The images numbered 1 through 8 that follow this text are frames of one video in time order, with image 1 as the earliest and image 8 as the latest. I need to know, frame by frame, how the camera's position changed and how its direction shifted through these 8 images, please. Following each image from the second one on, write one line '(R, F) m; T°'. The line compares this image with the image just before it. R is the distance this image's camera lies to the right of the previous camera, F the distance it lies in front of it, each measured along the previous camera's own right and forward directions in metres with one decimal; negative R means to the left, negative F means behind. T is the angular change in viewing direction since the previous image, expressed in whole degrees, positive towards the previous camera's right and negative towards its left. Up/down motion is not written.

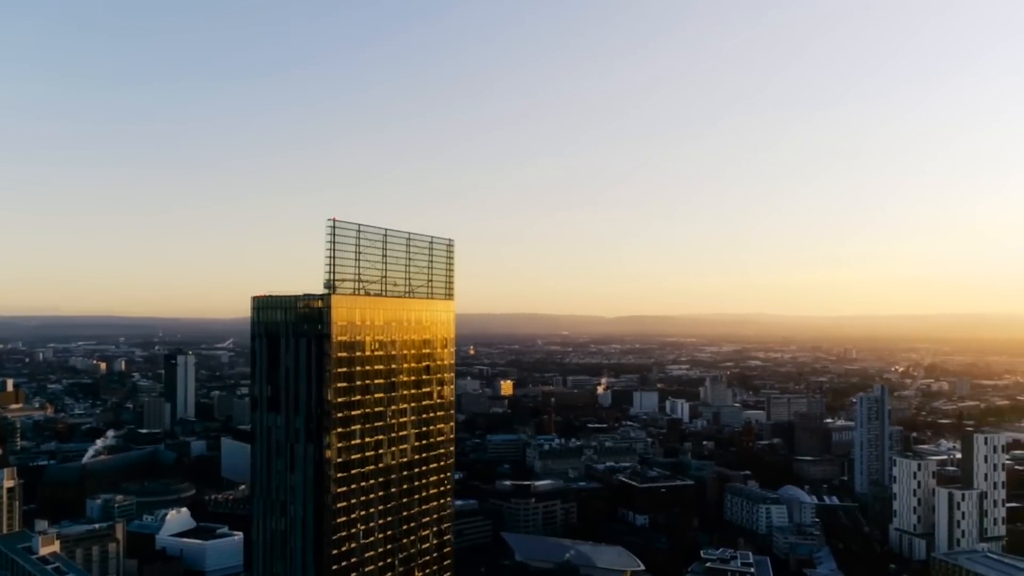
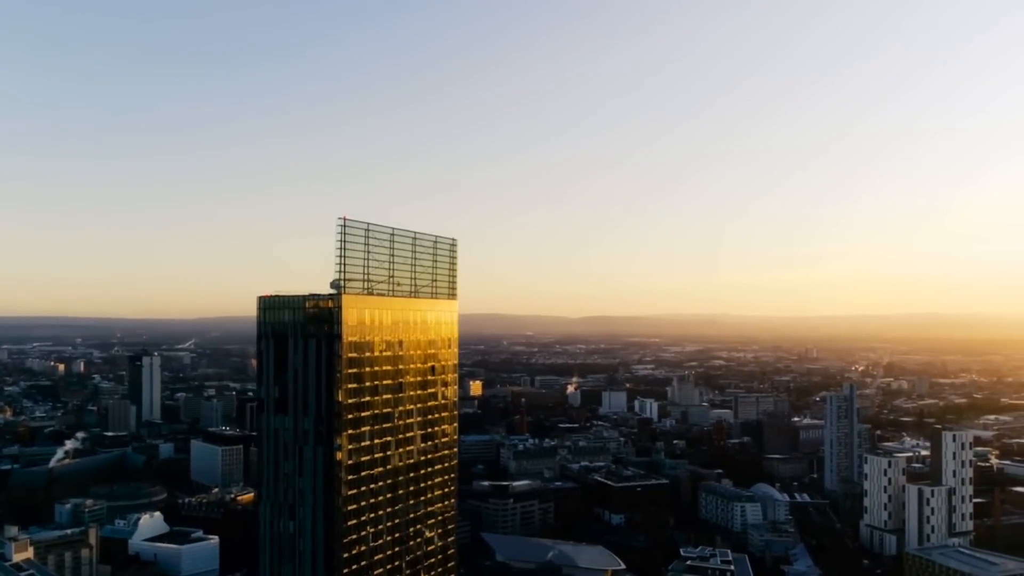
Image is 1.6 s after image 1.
(-1.0, +0.1) m; +3°
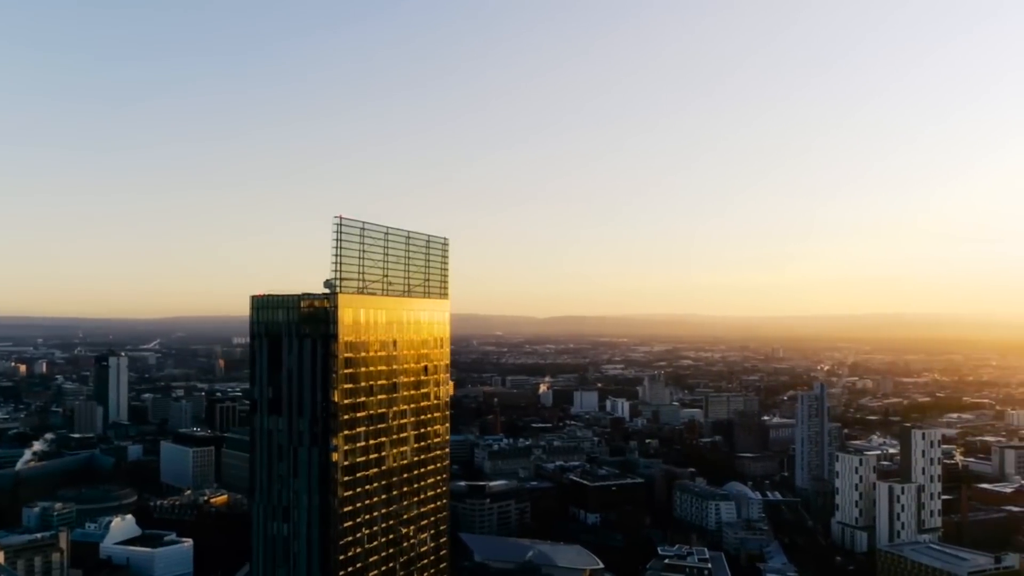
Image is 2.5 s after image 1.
(-0.6, 0.0) m; +2°
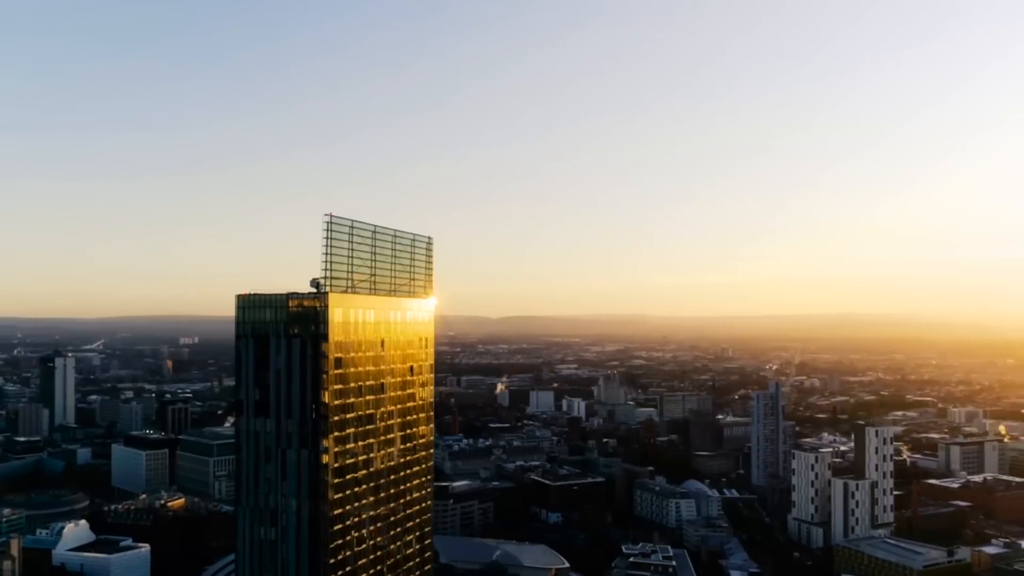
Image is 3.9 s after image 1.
(-0.8, +0.1) m; +4°
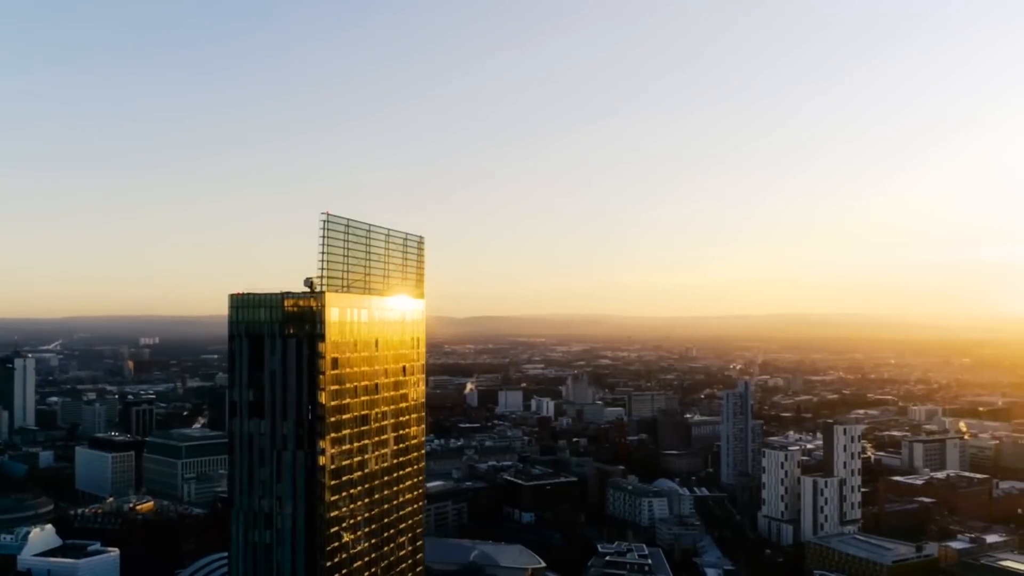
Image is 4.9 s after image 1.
(-0.7, +0.1) m; +3°
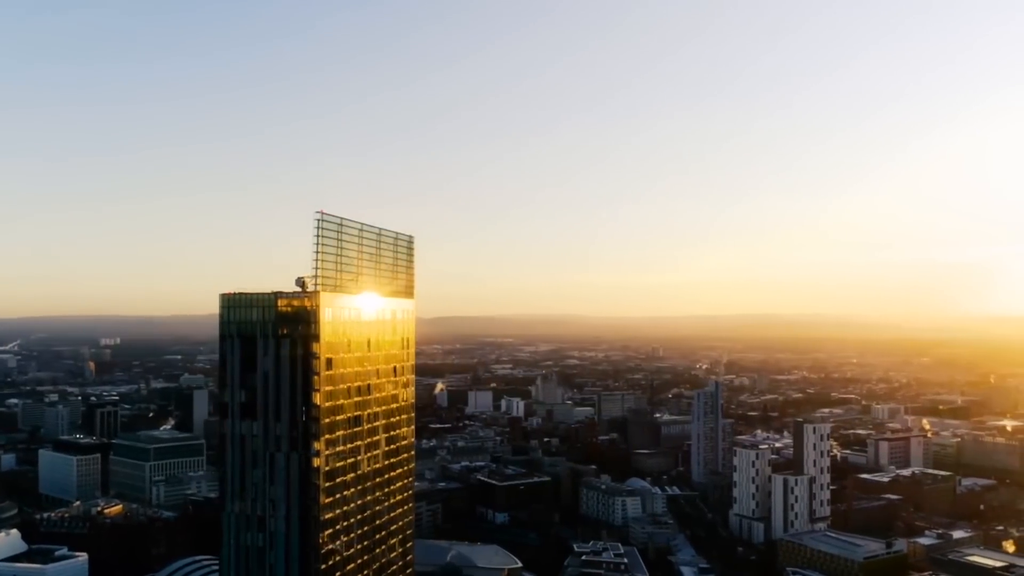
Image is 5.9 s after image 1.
(-0.6, +0.1) m; +2°
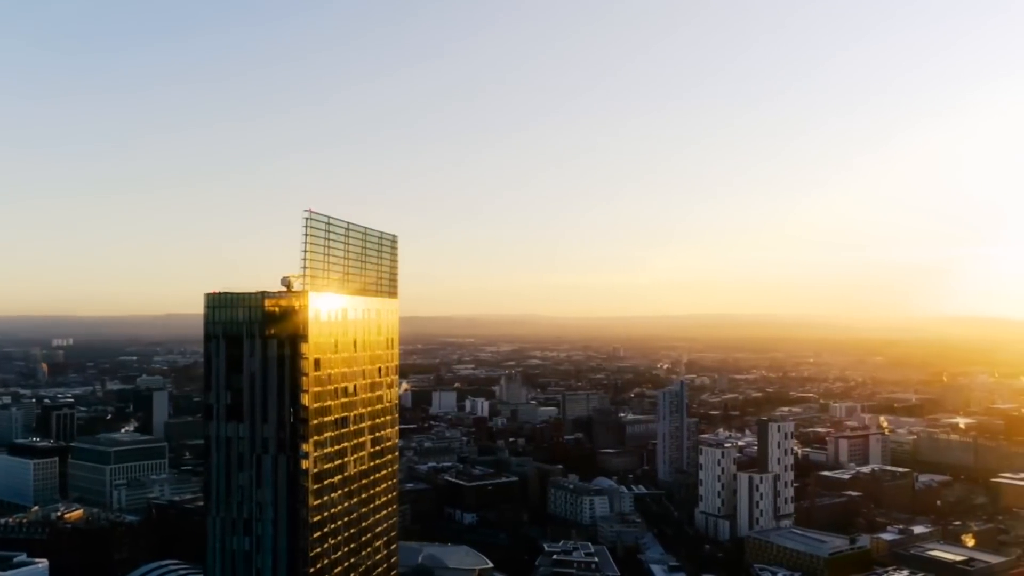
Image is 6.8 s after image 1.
(-0.6, +0.1) m; +3°
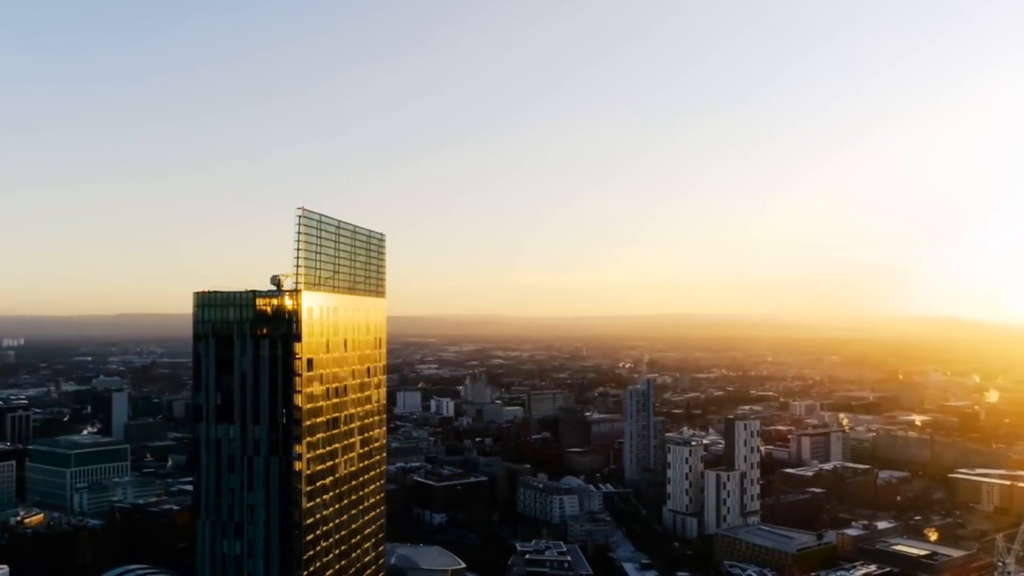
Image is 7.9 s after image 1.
(-0.7, +0.1) m; +3°
